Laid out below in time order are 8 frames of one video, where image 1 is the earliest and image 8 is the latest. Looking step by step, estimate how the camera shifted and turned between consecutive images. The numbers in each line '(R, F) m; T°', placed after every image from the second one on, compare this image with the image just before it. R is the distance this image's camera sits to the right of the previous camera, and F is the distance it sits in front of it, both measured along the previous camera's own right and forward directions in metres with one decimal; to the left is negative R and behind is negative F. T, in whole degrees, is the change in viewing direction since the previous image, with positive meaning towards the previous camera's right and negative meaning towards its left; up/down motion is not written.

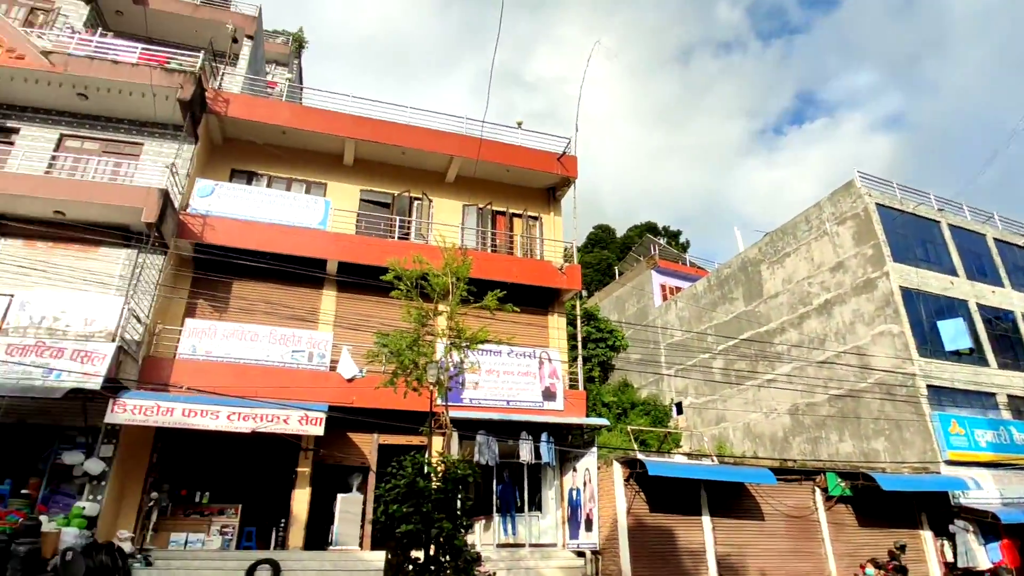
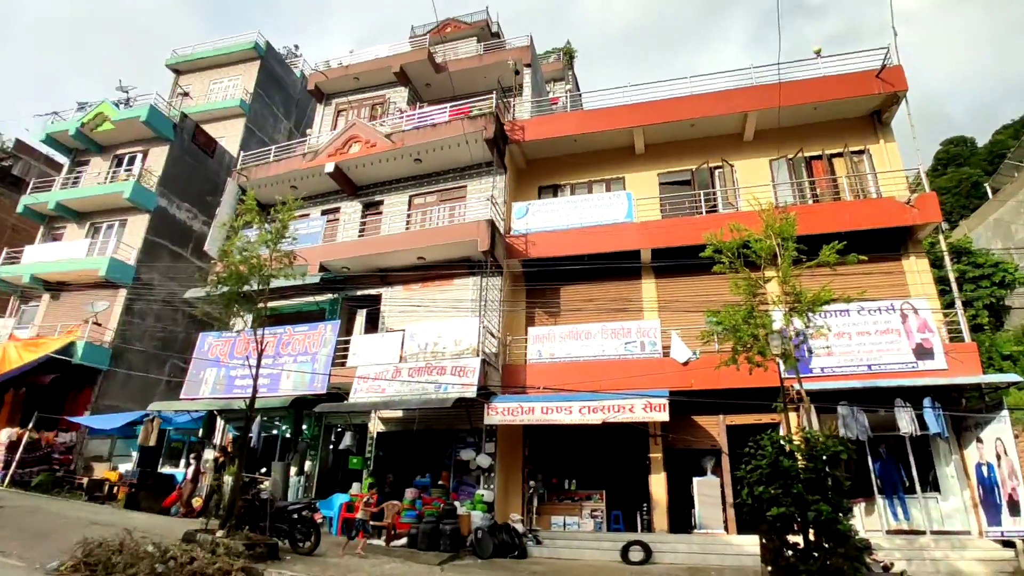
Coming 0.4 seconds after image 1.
(-0.2, +0.1) m; -28°
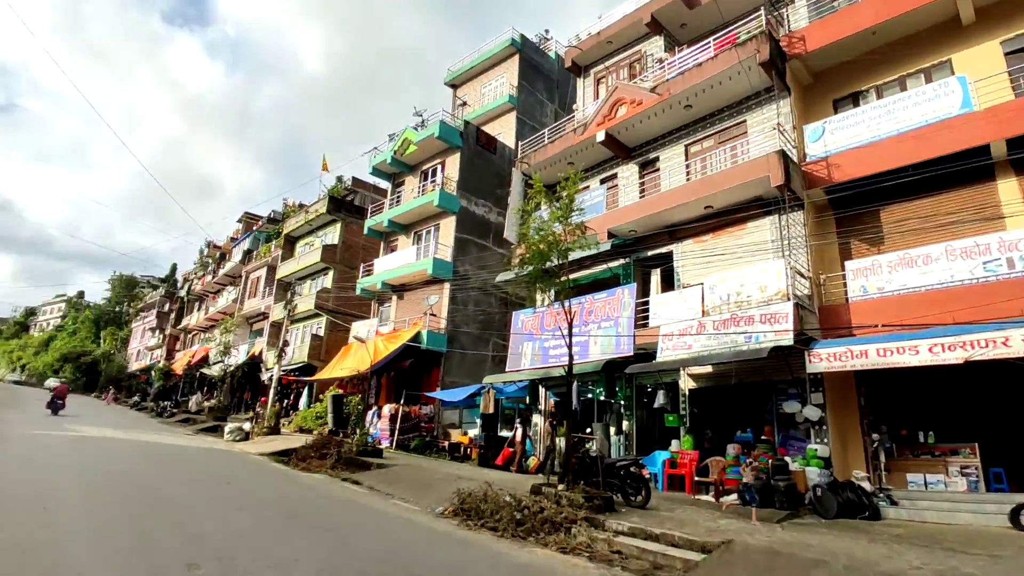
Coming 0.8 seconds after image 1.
(-0.3, +0.1) m; -26°
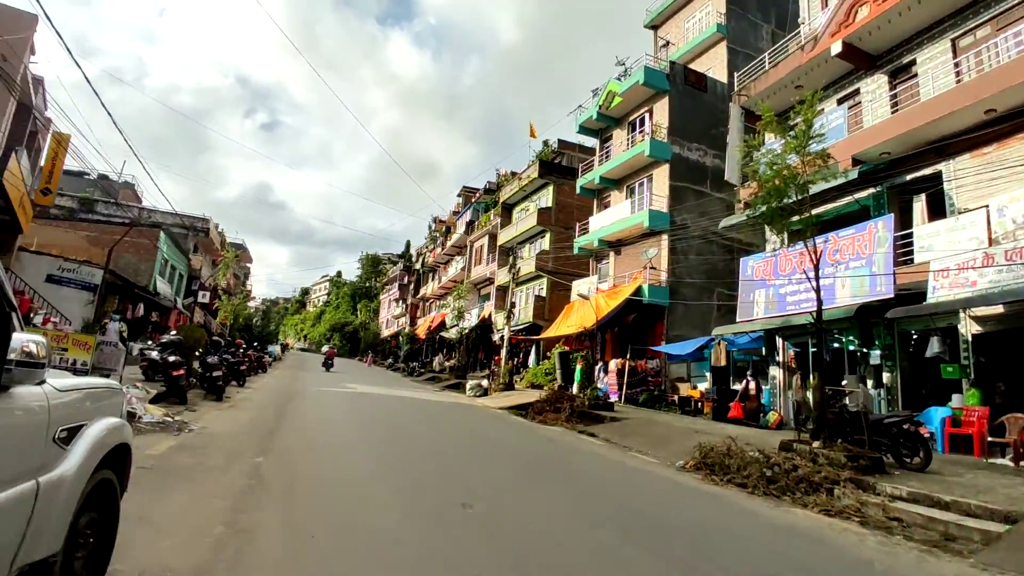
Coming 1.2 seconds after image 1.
(-0.3, +0.1) m; -20°
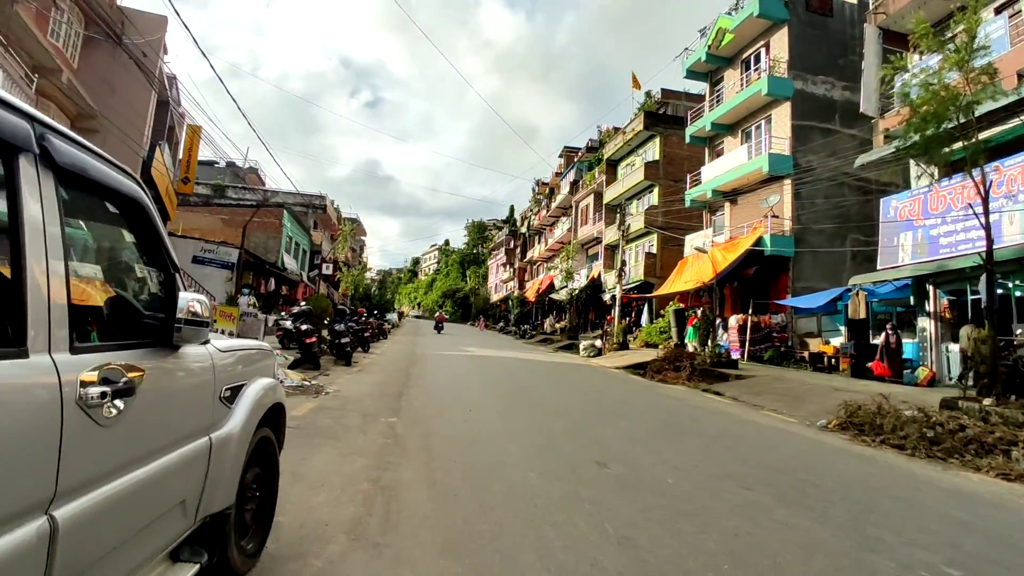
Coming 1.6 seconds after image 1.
(-0.2, +0.2) m; -10°
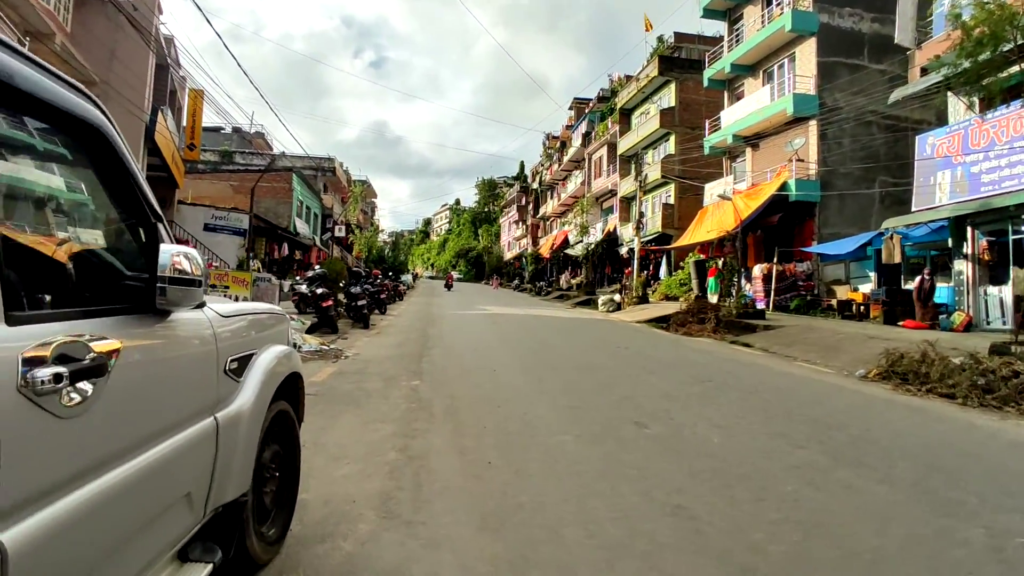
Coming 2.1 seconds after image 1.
(-0.2, +0.5) m; -1°
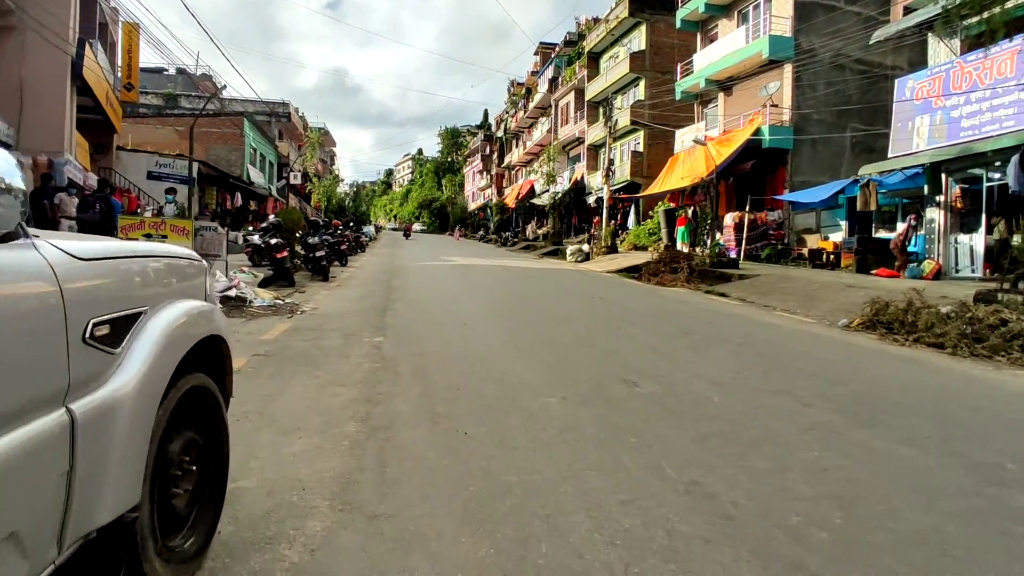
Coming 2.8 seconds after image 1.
(-0.1, +0.7) m; +3°
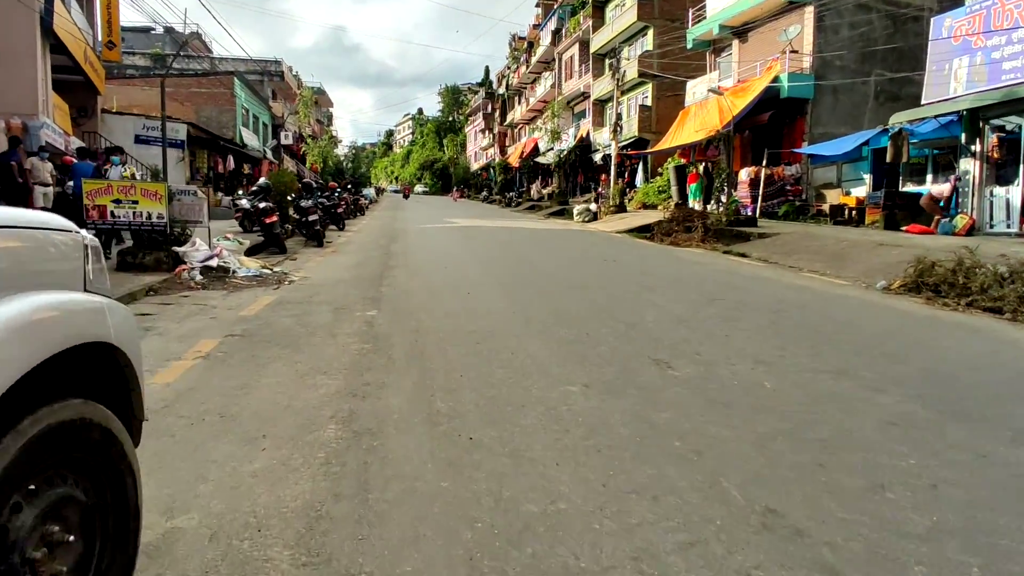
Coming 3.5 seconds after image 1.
(-0.1, +0.8) m; 0°
